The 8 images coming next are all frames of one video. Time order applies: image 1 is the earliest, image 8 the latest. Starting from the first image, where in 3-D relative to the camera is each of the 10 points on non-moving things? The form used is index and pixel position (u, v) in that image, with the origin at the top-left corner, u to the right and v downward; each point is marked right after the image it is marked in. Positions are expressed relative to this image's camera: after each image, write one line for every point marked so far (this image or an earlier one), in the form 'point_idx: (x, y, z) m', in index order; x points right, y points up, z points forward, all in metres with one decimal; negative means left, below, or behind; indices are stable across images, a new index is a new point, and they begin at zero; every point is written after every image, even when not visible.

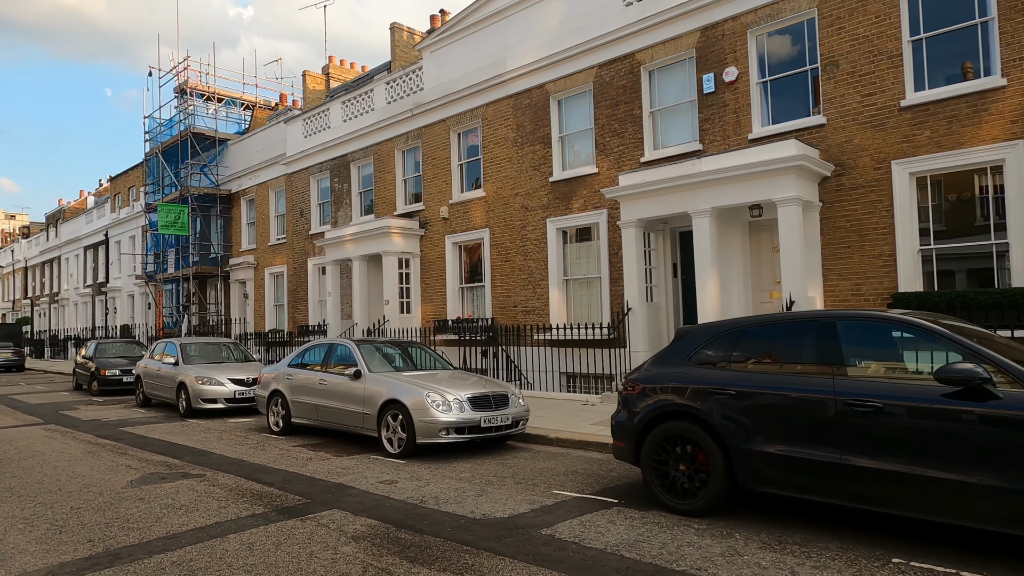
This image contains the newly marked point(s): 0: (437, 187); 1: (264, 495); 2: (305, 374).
0: (-1.9, +2.5, +16.4) m
1: (-2.2, -1.9, +5.9) m
2: (-3.0, -1.2, +9.4) m
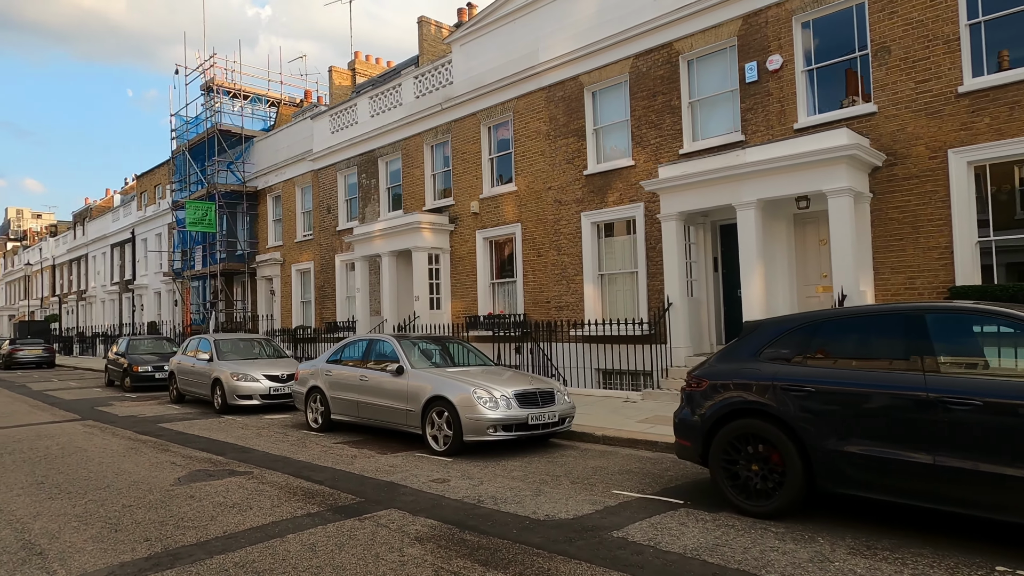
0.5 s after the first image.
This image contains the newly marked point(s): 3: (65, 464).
0: (-1.1, +2.6, +16.2) m
1: (-1.7, -1.8, +5.8) m
2: (-2.4, -1.2, +9.3) m
3: (-5.2, -2.0, +7.6) m
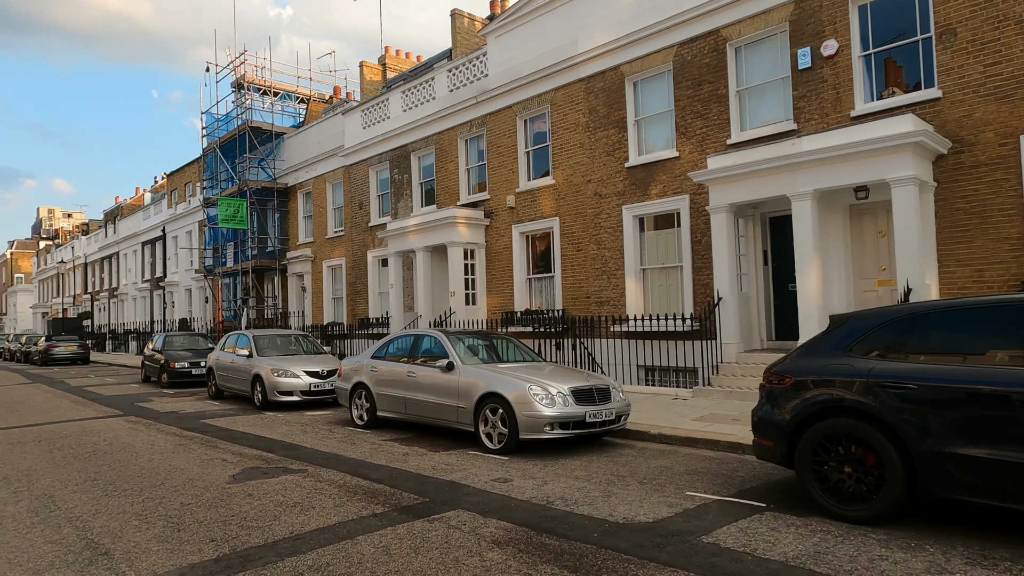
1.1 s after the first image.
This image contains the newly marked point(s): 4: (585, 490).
0: (-0.2, +2.7, +16.0) m
1: (-1.1, -1.8, +5.6) m
2: (-1.7, -1.1, +9.1) m
3: (-4.6, -2.0, +7.5) m
4: (+0.6, -1.8, +5.7) m
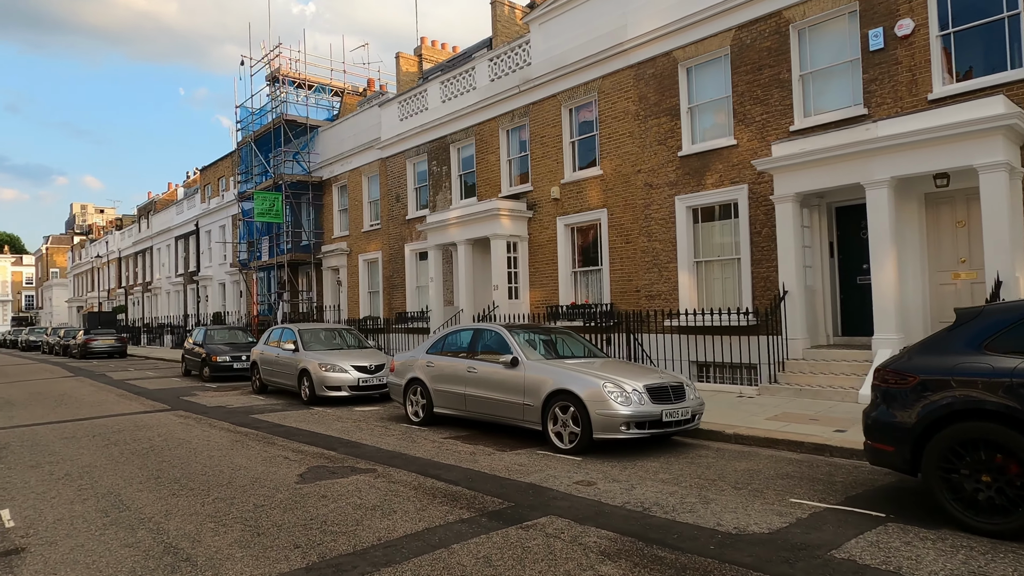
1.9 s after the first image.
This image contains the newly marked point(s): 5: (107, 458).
0: (+0.8, +2.9, +15.6) m
1: (-0.4, -1.7, +5.3) m
2: (-0.9, -1.0, +8.8) m
3: (-3.8, -1.9, +7.3) m
4: (+1.4, -1.7, +5.3) m
5: (-4.6, -1.9, +7.4) m
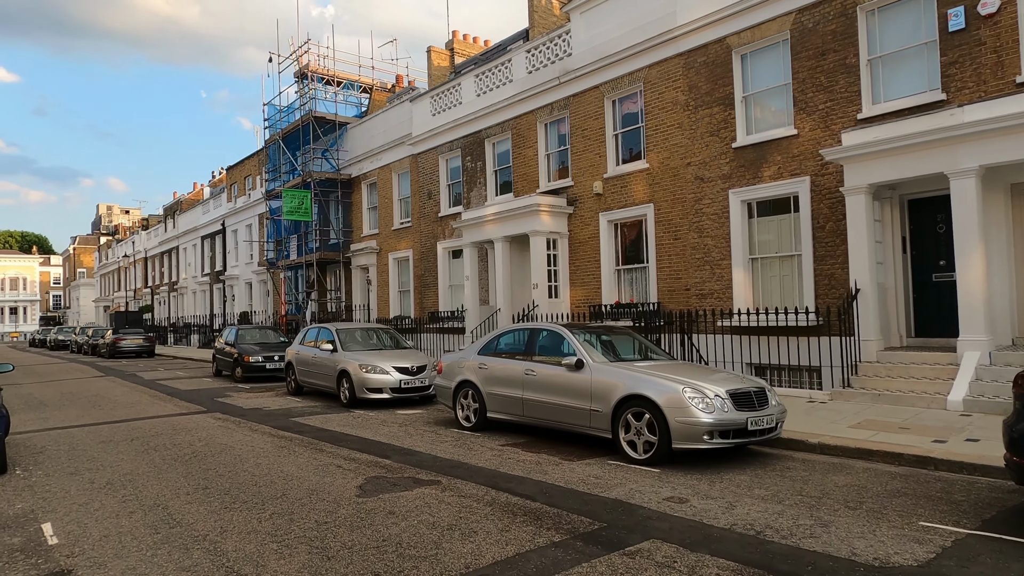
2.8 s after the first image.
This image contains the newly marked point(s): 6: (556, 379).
0: (+1.7, +2.9, +15.0) m
1: (+0.2, -1.6, +4.8) m
2: (-0.1, -1.0, +8.3) m
3: (-3.1, -1.9, +6.9) m
4: (+2.0, -1.7, +4.8) m
5: (-3.9, -1.9, +7.0) m
6: (+0.5, -1.0, +7.5) m
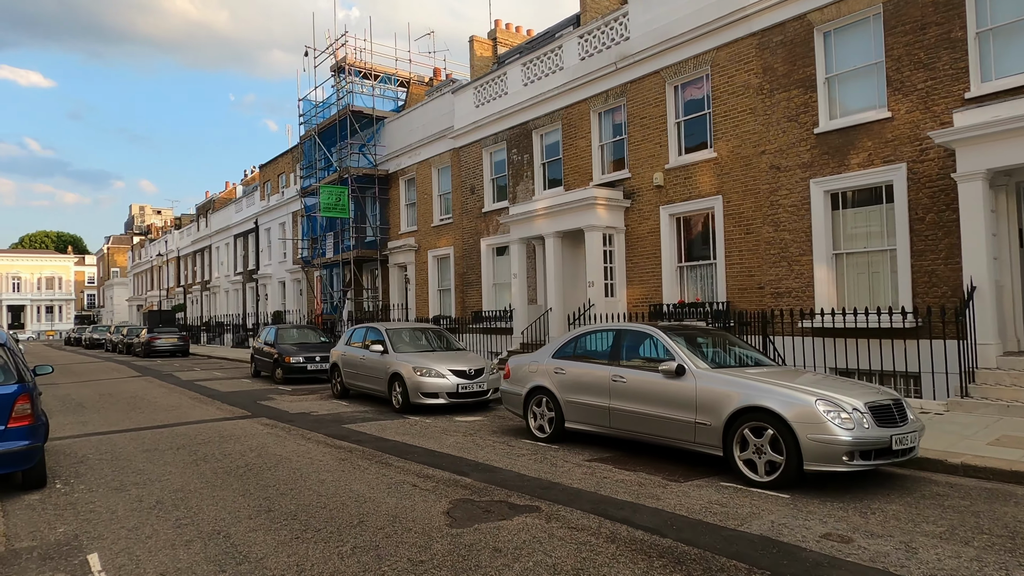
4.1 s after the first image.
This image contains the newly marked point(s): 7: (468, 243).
0: (+2.9, +3.0, +14.1) m
1: (+1.0, -1.6, +3.9) m
2: (+0.8, -0.9, +7.5) m
3: (-2.2, -1.8, +6.2) m
4: (+2.8, -1.6, +3.9) m
5: (-3.0, -1.8, +6.3) m
6: (+1.4, -1.0, +6.6) m
7: (-1.3, +1.3, +19.2) m
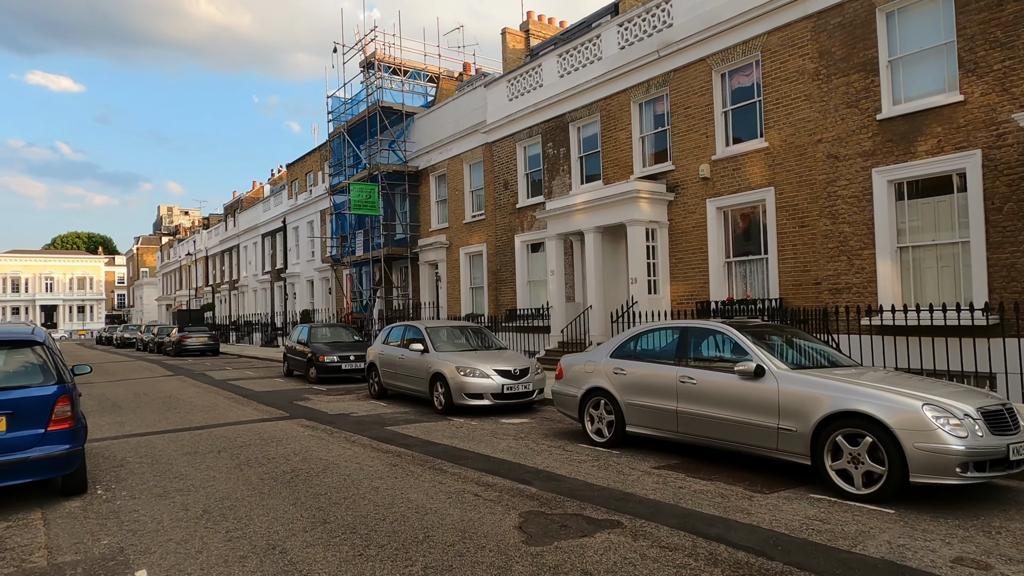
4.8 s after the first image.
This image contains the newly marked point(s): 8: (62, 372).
0: (+3.7, +3.0, +13.6) m
1: (+1.5, -1.6, +3.4) m
2: (+1.4, -0.9, +7.0) m
3: (-1.6, -1.8, +5.8) m
4: (+3.3, -1.6, +3.3) m
5: (-2.4, -1.8, +5.9) m
6: (+2.0, -0.9, +6.1) m
7: (-0.3, +1.4, +18.8) m
8: (-4.0, -0.8, +5.9) m
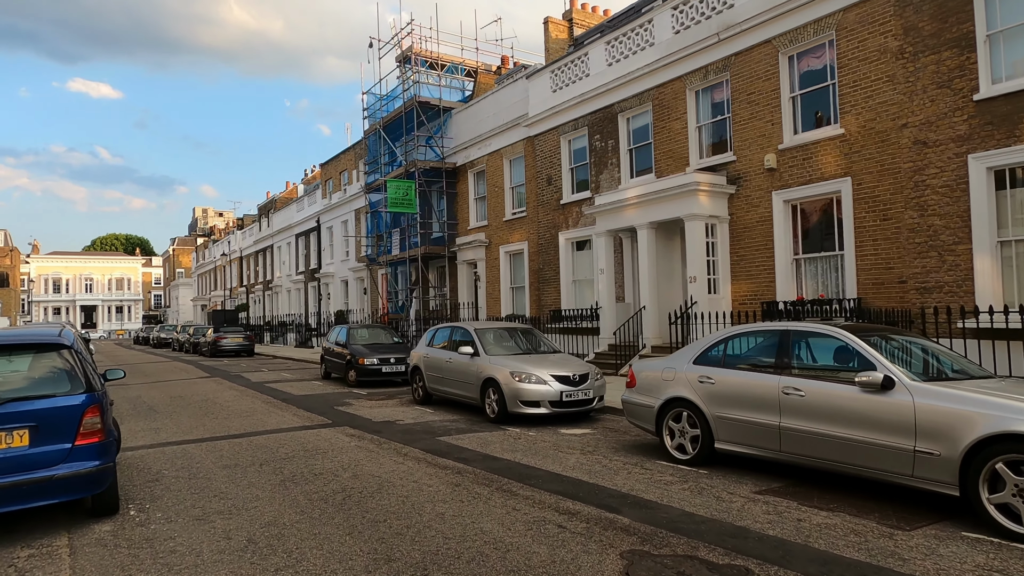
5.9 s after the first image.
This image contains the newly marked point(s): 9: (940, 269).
0: (+4.7, +3.0, +12.6) m
1: (+2.1, -1.5, +2.6) m
2: (+2.1, -0.8, +6.1) m
3: (-0.9, -1.7, +5.1) m
4: (+3.9, -1.5, +2.4) m
5: (-1.8, -1.8, +5.3) m
6: (+2.7, -0.9, +5.2) m
7: (+0.9, +1.4, +18.0) m
8: (-3.4, -0.7, +5.3) m
9: (+6.5, +0.3, +9.9) m
